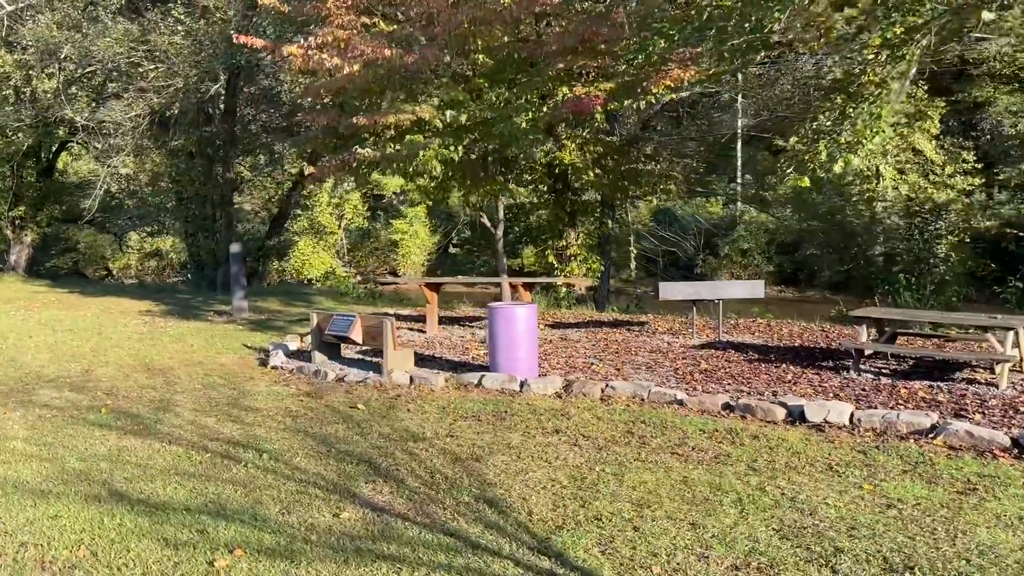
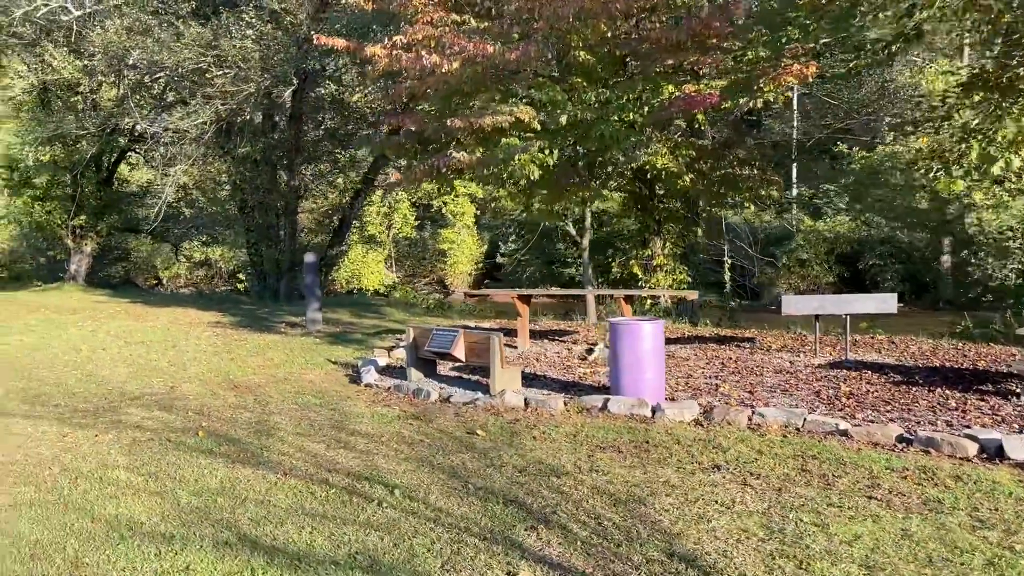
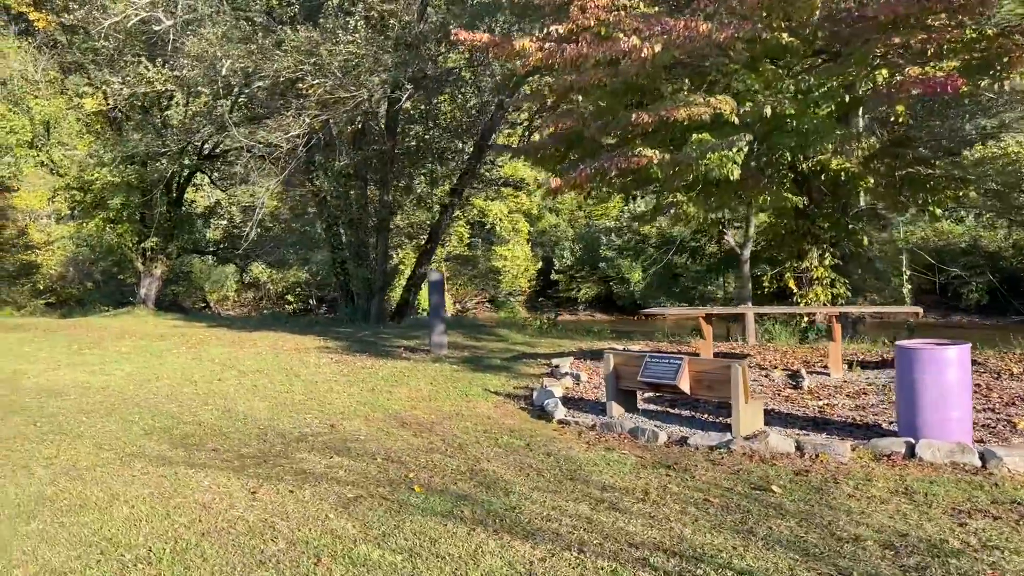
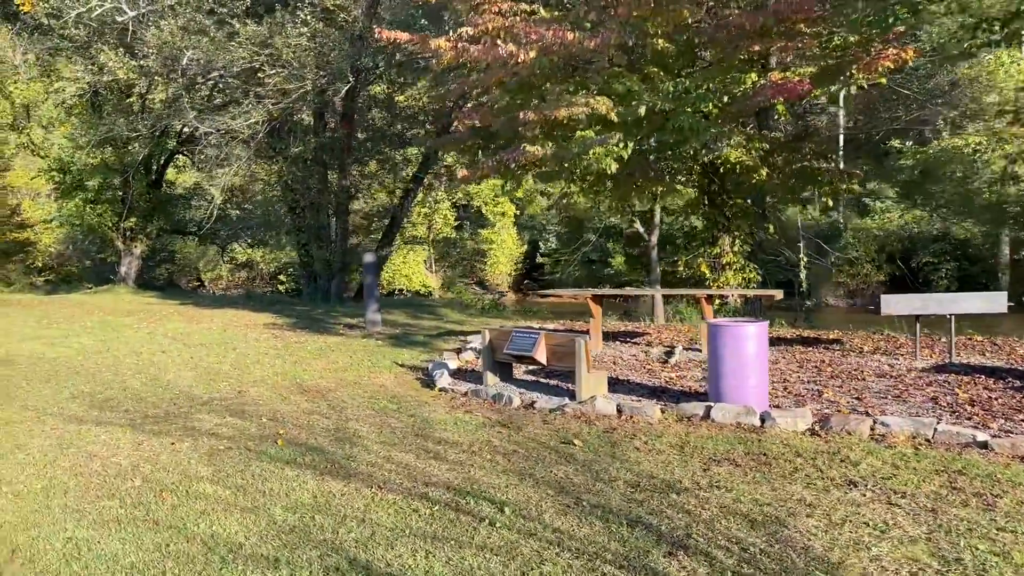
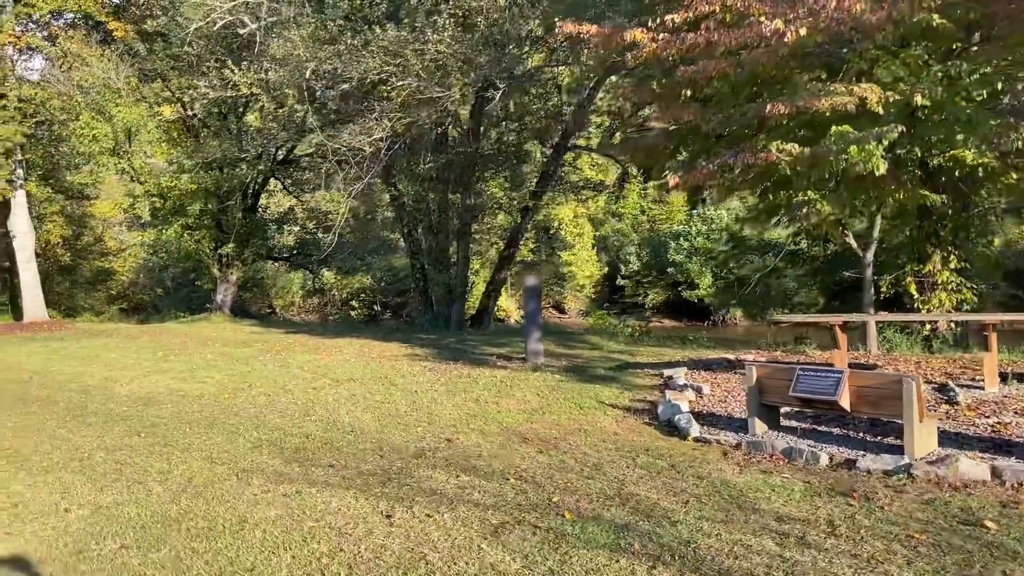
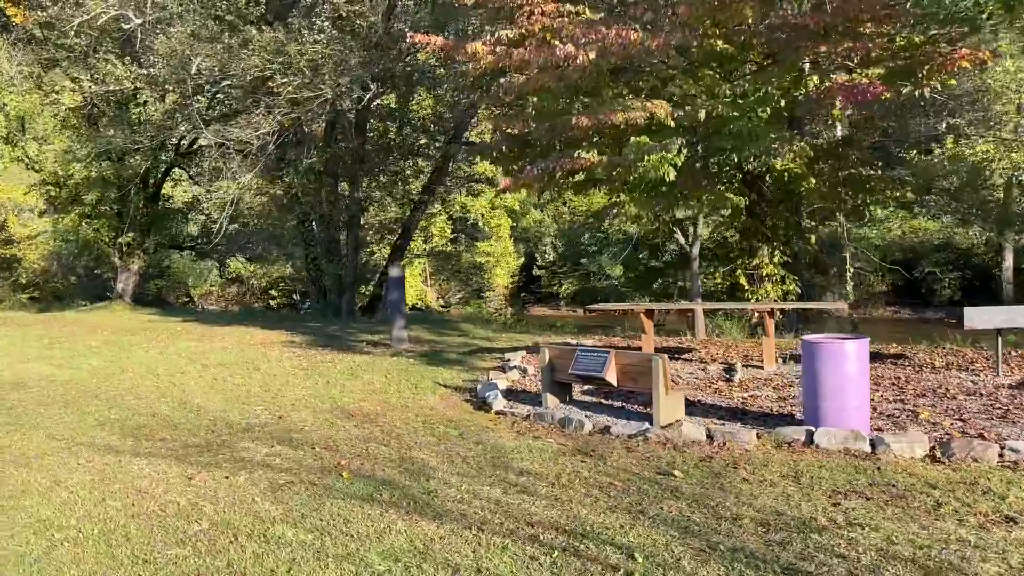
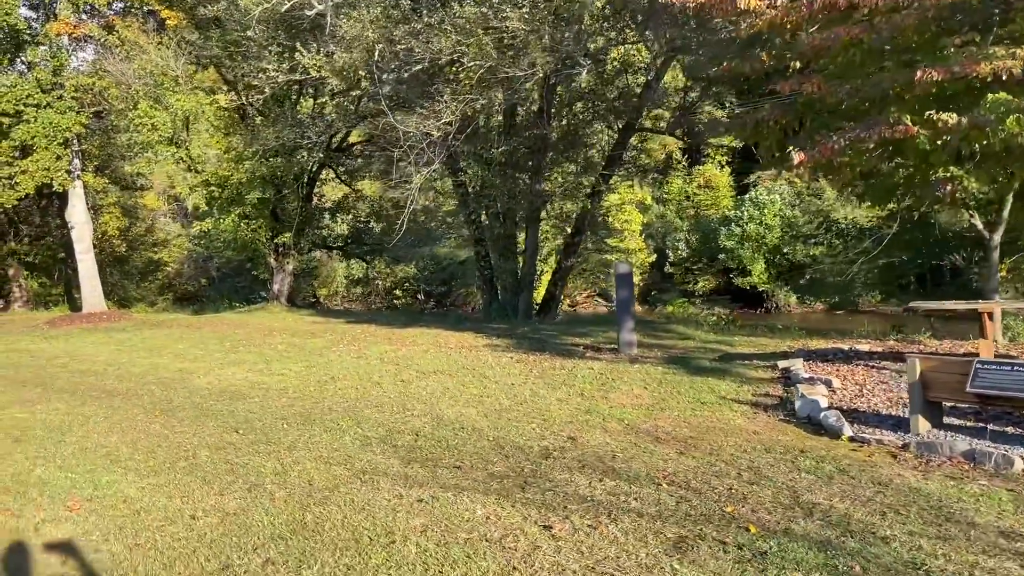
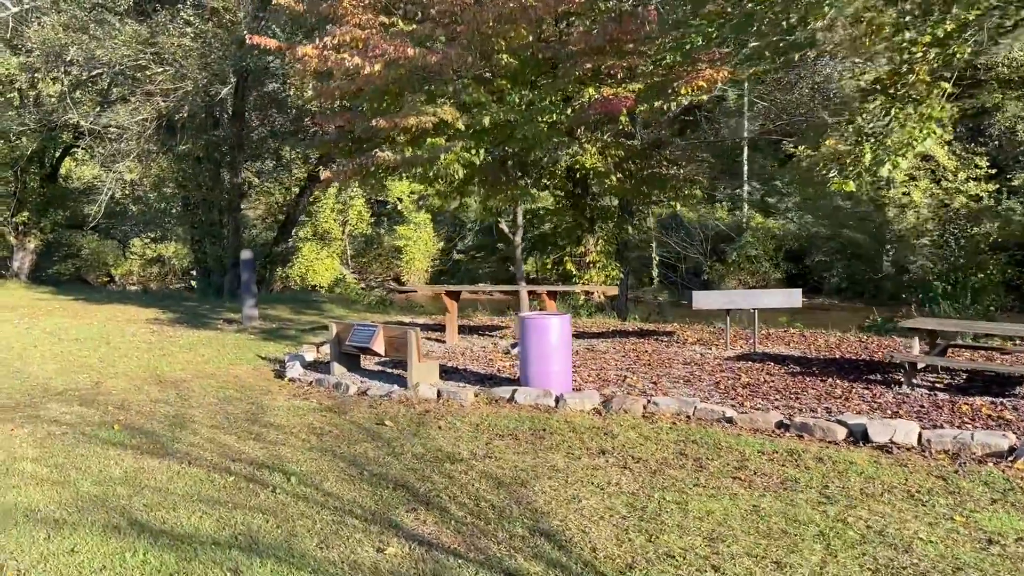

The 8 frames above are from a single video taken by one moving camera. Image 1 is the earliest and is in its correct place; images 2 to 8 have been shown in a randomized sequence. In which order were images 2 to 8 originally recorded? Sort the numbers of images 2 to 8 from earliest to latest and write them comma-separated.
8, 2, 4, 6, 3, 5, 7
